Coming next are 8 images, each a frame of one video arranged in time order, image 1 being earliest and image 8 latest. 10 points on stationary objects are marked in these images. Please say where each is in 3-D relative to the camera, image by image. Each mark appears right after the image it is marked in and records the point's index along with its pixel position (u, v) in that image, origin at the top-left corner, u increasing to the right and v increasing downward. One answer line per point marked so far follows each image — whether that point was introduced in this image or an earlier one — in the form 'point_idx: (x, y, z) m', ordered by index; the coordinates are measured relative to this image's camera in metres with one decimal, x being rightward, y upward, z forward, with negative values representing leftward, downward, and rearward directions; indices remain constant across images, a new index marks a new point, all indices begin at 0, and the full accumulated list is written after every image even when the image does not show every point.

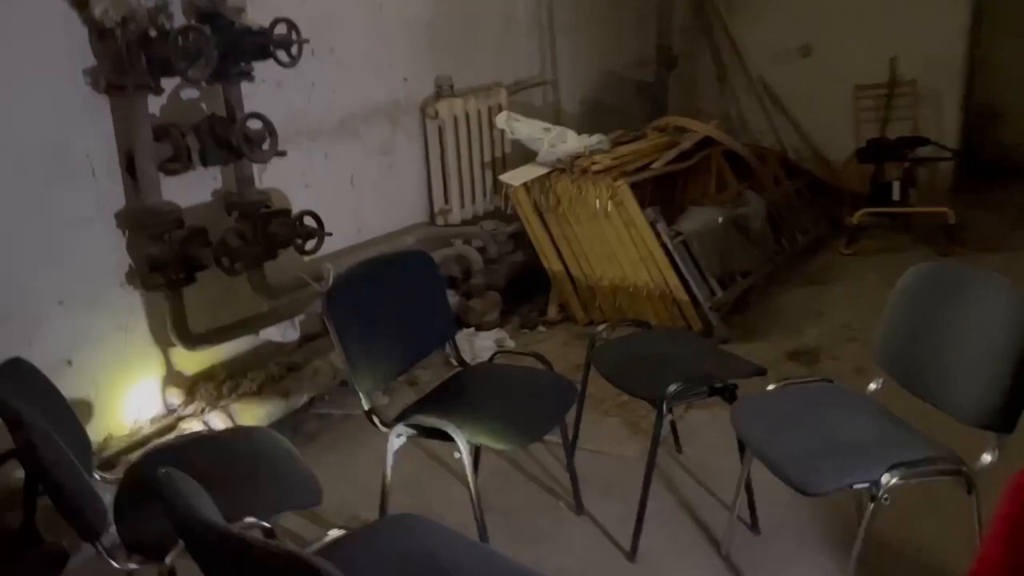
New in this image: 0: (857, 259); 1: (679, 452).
0: (+1.9, +0.2, +4.6) m
1: (+0.5, -0.5, +2.7) m
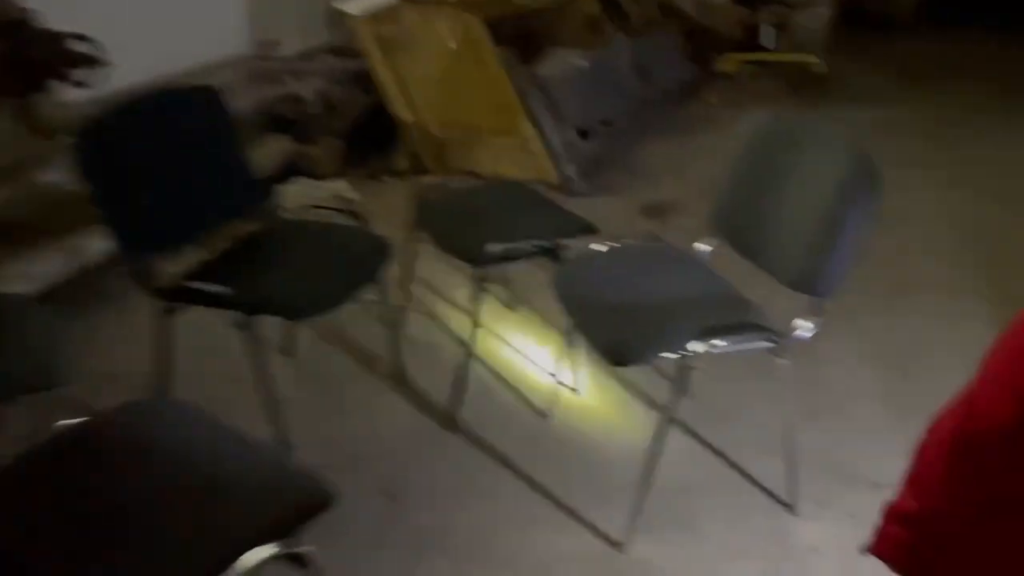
0: (+1.1, +0.9, +4.5) m
1: (0.0, 0.0, +2.6) m
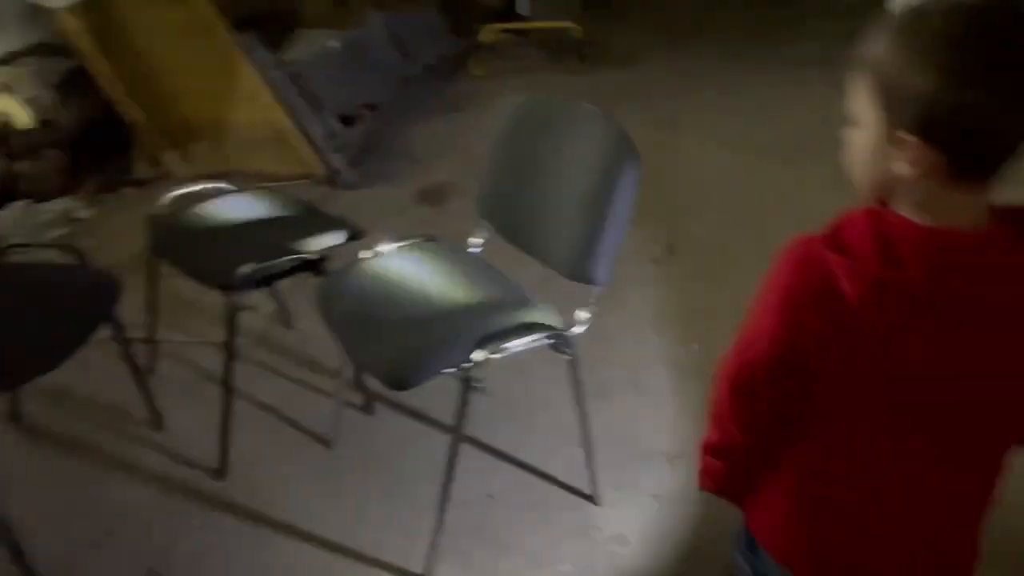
0: (-0.1, +1.1, +4.4) m
1: (-0.6, -0.1, +2.4) m
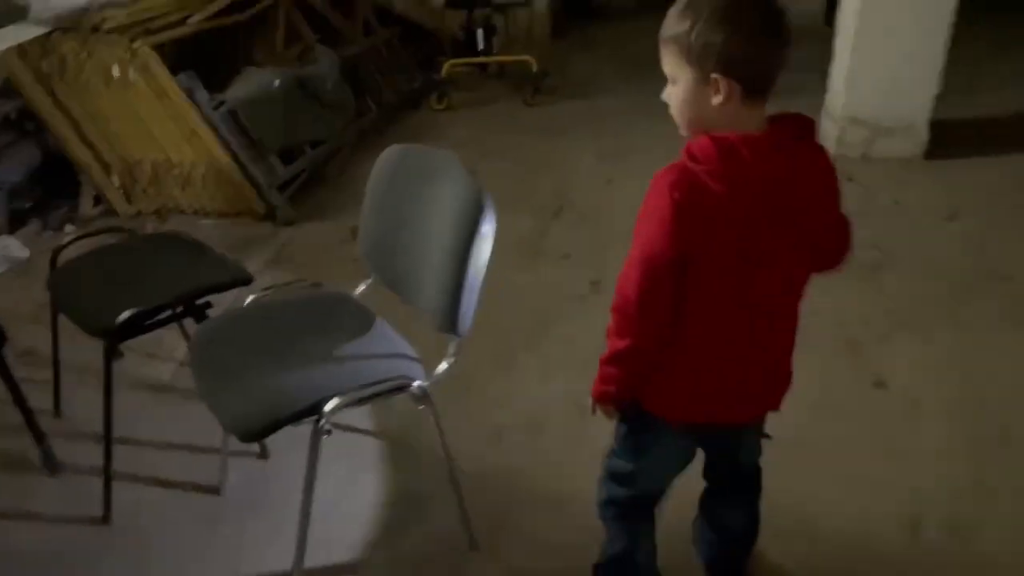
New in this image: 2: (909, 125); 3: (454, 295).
0: (-0.3, +0.9, +4.4) m
1: (-0.9, -0.2, +2.4) m
2: (+1.7, +0.7, +3.7) m
3: (-0.1, 0.0, +1.6) m
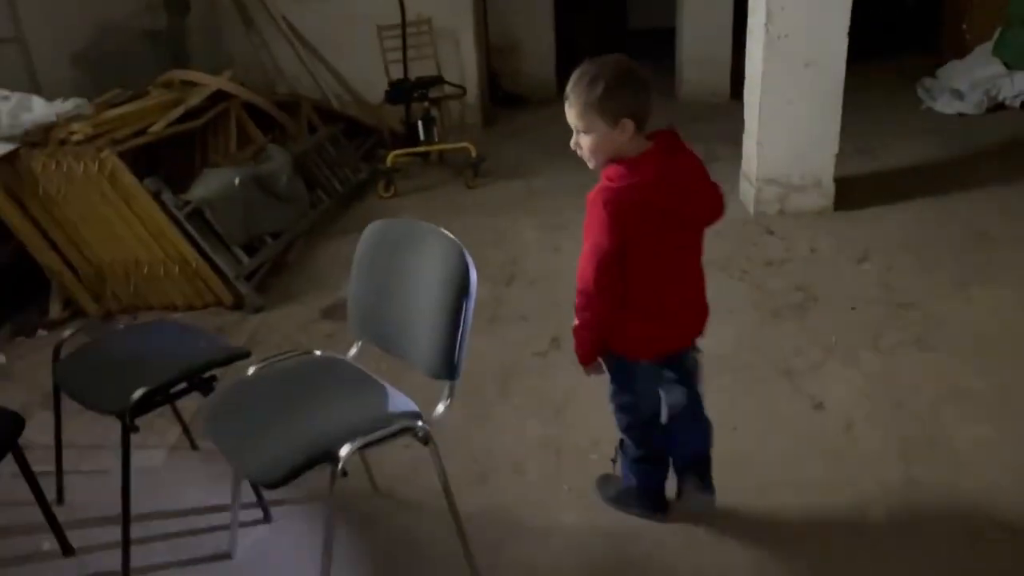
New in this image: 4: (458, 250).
0: (-0.7, +0.5, +4.7) m
1: (-1.0, -0.4, +2.5) m
2: (+1.5, +0.5, +4.1) m
3: (-0.1, -0.1, +1.8) m
4: (-0.1, +0.1, +1.8) m
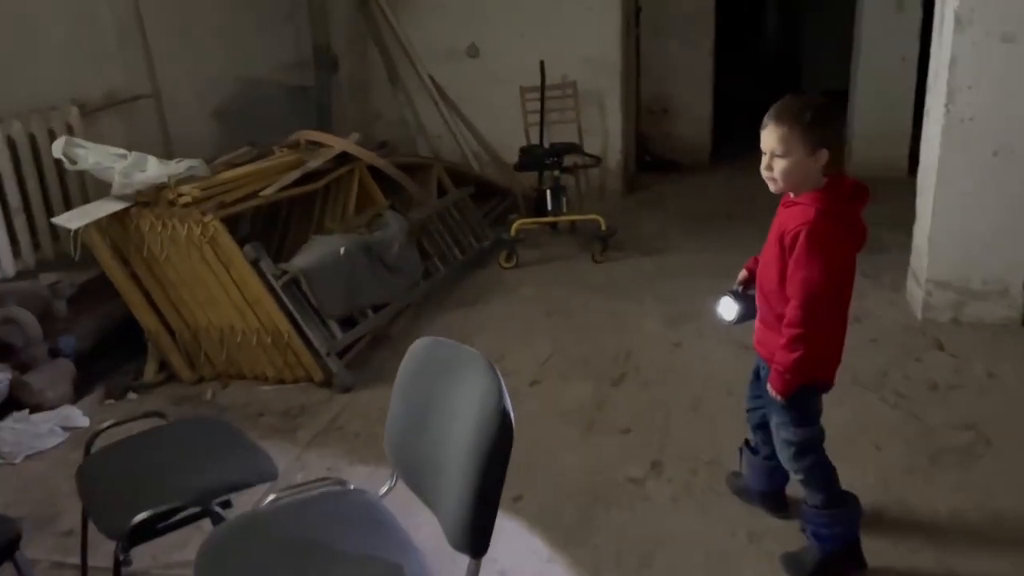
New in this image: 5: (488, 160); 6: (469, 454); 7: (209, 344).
0: (0.0, +0.1, +4.4) m
1: (-0.8, -0.7, +2.3) m
2: (+2.0, 0.0, +3.5) m
3: (-0.1, -0.4, +1.4) m
4: (0.0, -0.2, +1.5) m
5: (-0.2, +0.9, +5.9) m
6: (-0.1, -0.3, +1.5) m
7: (-1.2, -0.2, +3.3) m
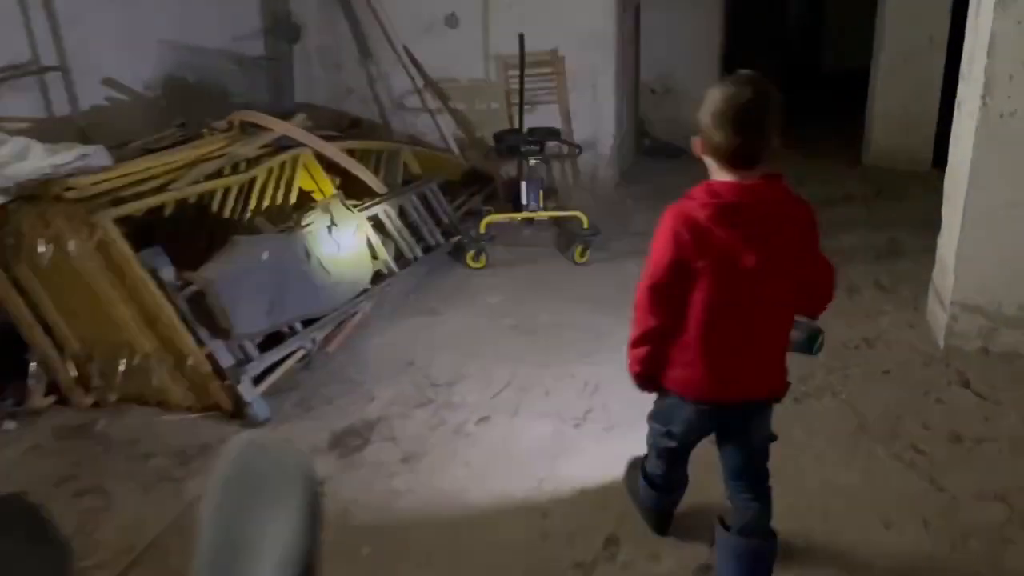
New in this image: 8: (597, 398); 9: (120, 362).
0: (-0.1, +0.1, +3.9) m
1: (-1.0, -0.8, +1.8) m
2: (+1.8, -0.1, +2.9) m
3: (-0.3, -0.5, +1.0) m
4: (-0.2, -0.3, +1.0) m
5: (-0.3, +0.9, +5.4) m
6: (-0.3, -0.4, +1.0) m
7: (-1.4, -0.3, +2.8) m
8: (+0.3, -0.4, +2.8) m
9: (-1.3, -0.2, +2.8) m
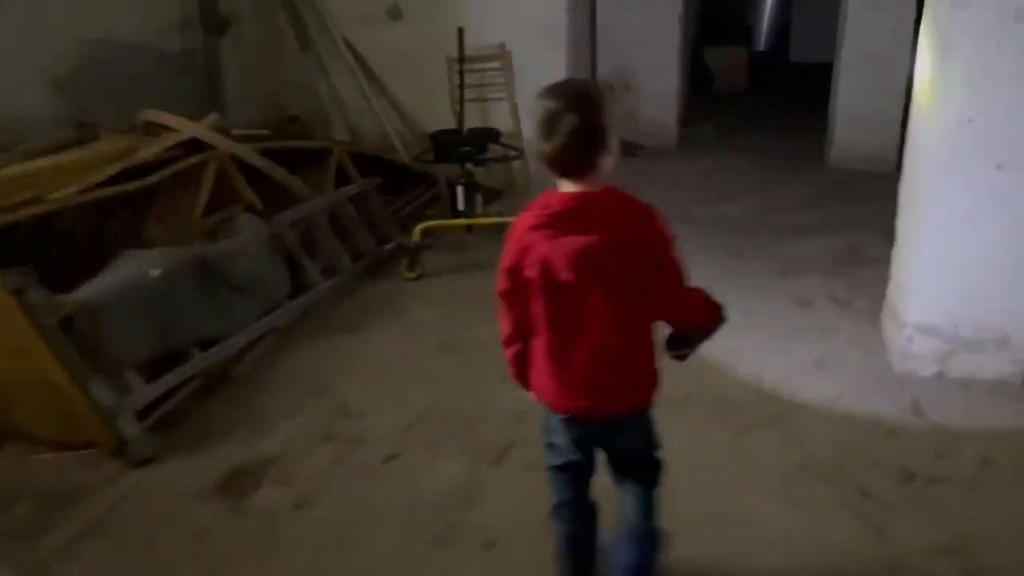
0: (-0.4, 0.0, +3.7) m
1: (-1.2, -0.8, +1.5) m
2: (+1.6, -0.2, +2.7) m
3: (-0.5, -0.6, +0.7) m
4: (-0.4, -0.4, +0.7) m
5: (-0.6, +0.9, +5.1) m
6: (-0.5, -0.5, +0.7) m
7: (-1.6, -0.3, +2.5) m
8: (0.0, -0.4, +2.6) m
9: (-1.6, -0.3, +2.5) m
